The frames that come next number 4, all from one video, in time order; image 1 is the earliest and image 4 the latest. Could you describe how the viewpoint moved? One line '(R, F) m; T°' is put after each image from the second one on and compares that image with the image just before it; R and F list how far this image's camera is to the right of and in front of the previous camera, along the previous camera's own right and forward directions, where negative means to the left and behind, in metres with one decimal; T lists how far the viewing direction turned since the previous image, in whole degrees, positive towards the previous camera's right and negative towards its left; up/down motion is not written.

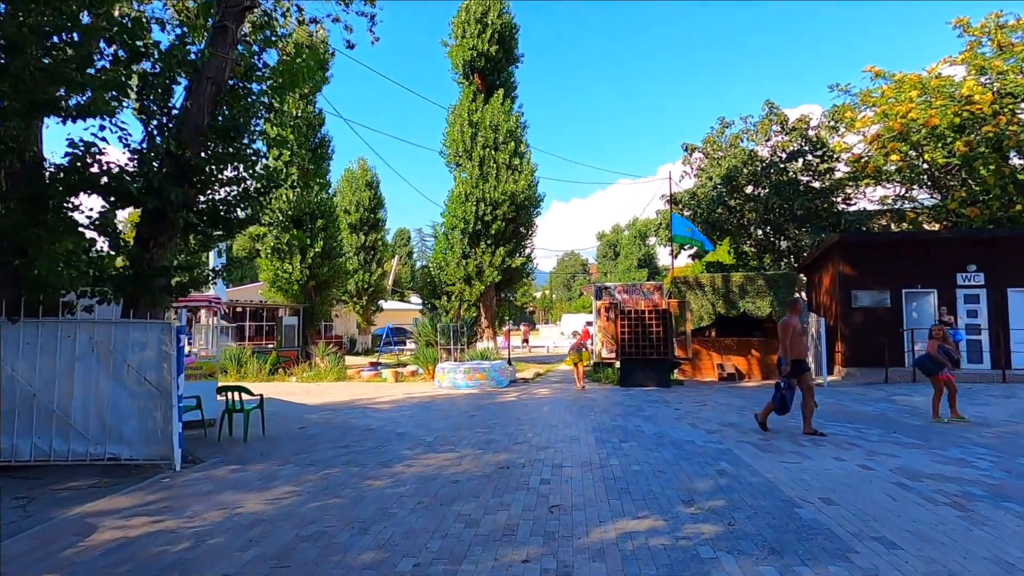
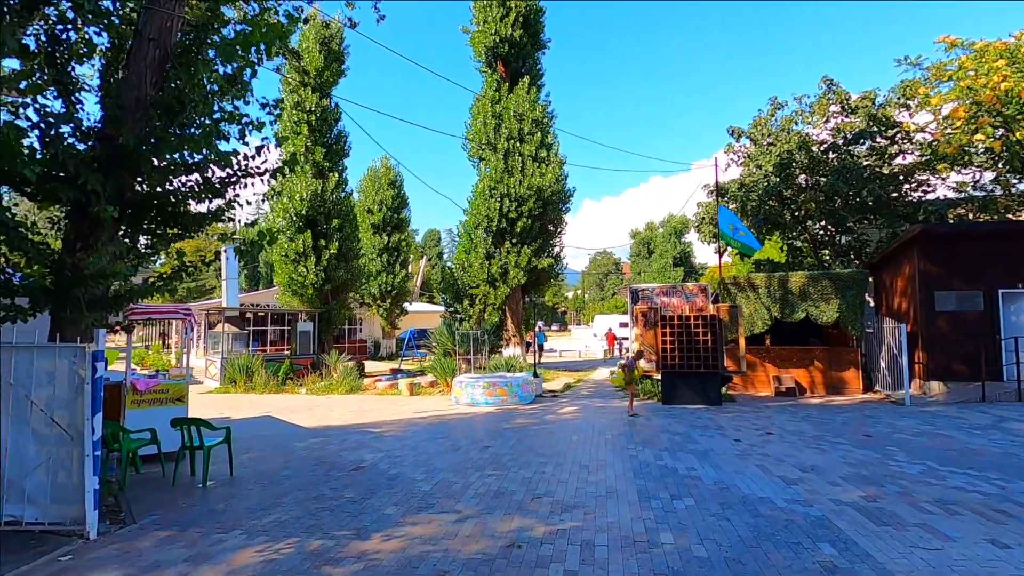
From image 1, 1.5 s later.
(+0.2, +1.8) m; -3°
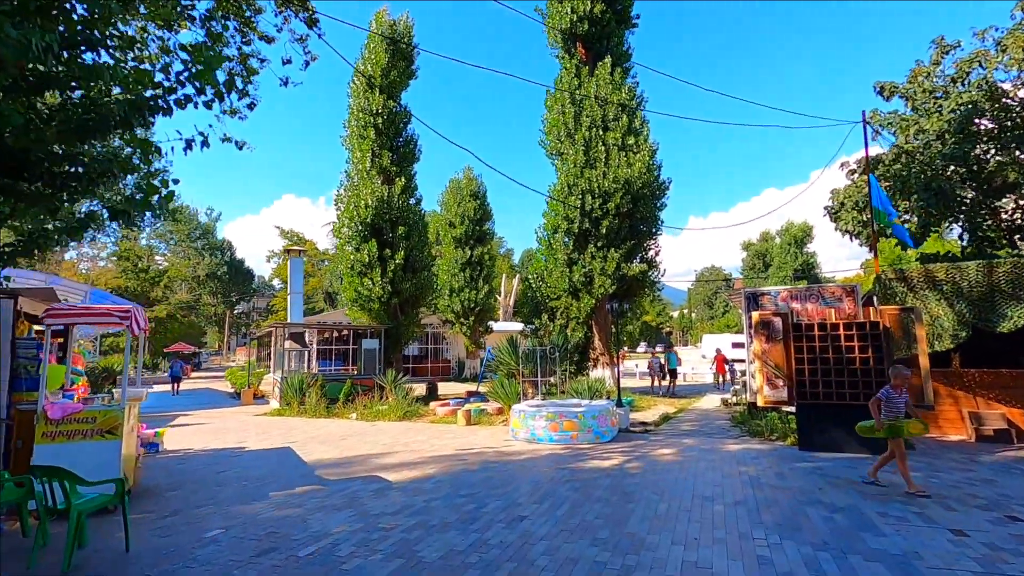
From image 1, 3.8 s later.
(+0.6, +3.1) m; -11°
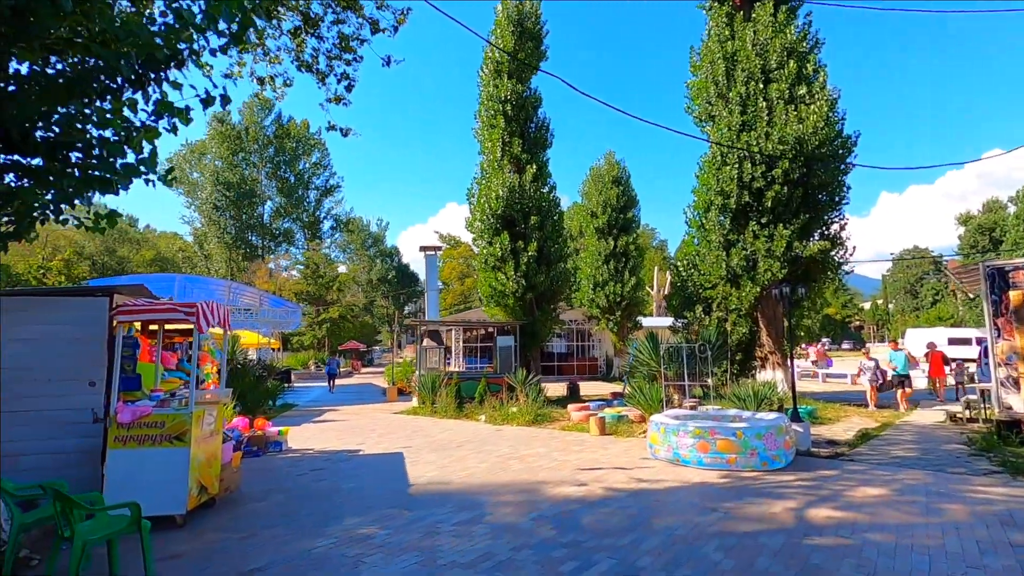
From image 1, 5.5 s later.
(+0.4, +1.8) m; -16°
